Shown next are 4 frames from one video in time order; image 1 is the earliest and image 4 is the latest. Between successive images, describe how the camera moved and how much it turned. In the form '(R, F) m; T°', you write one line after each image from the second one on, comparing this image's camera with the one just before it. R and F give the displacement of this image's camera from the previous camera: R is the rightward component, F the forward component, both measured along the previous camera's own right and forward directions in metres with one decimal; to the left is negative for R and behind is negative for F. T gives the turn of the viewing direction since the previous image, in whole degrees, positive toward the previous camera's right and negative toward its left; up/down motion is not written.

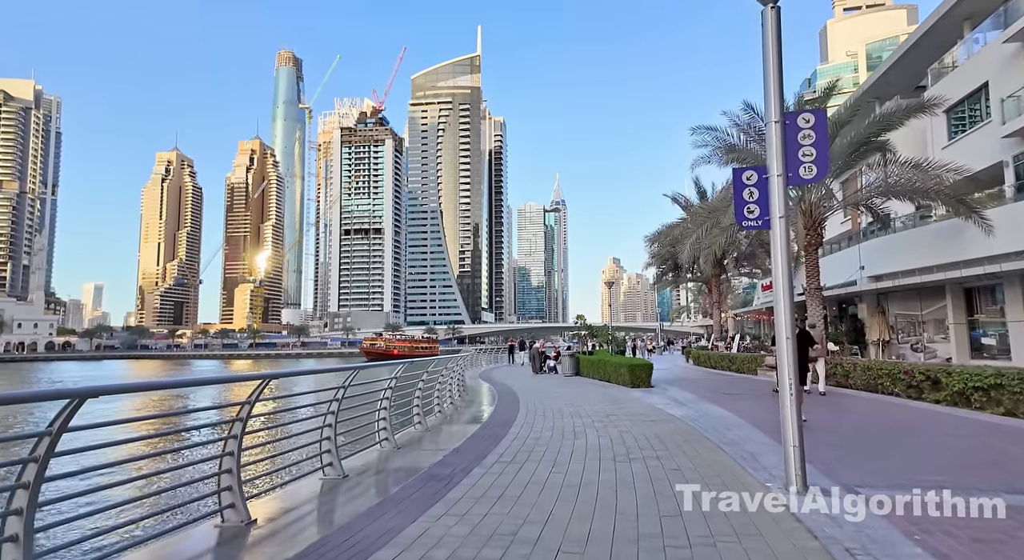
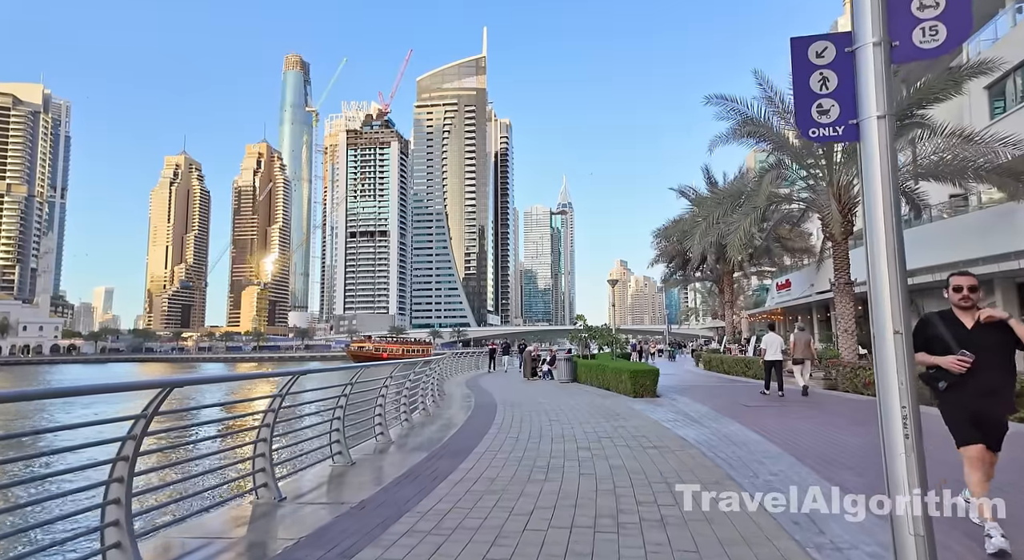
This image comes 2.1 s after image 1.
(+0.5, +1.8) m; -1°
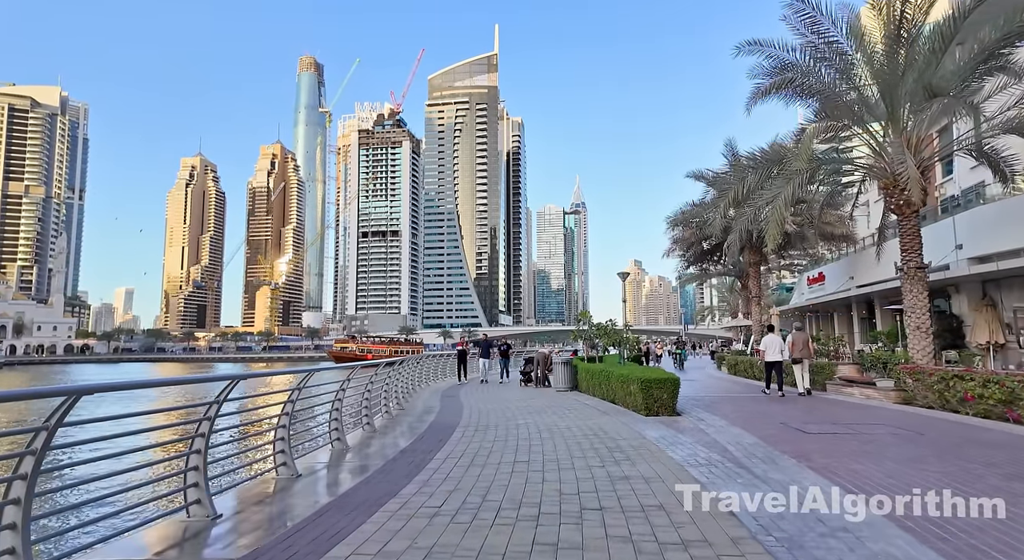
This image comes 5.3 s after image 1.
(+0.6, +2.7) m; -1°
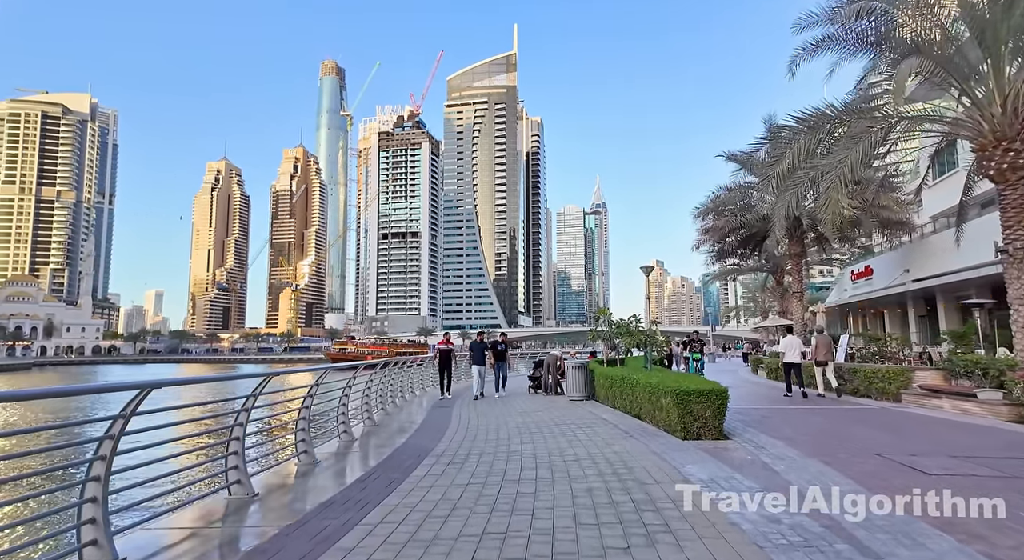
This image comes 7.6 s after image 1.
(+0.3, +1.9) m; -2°
